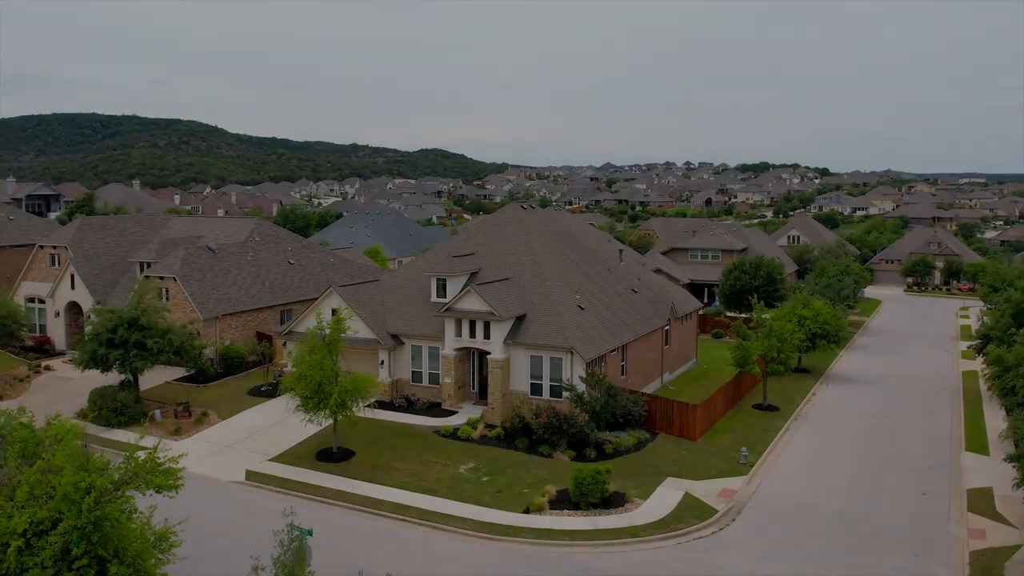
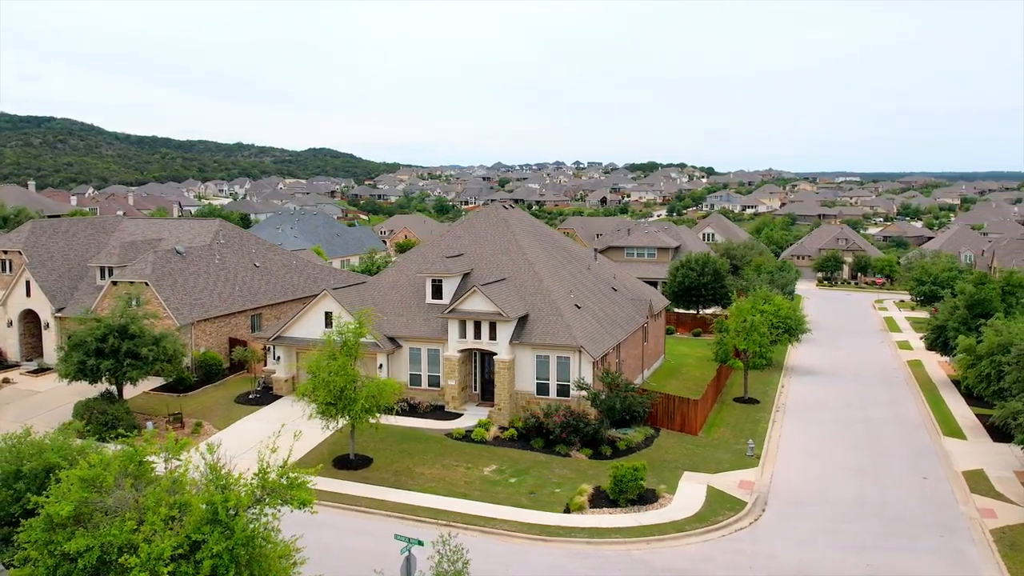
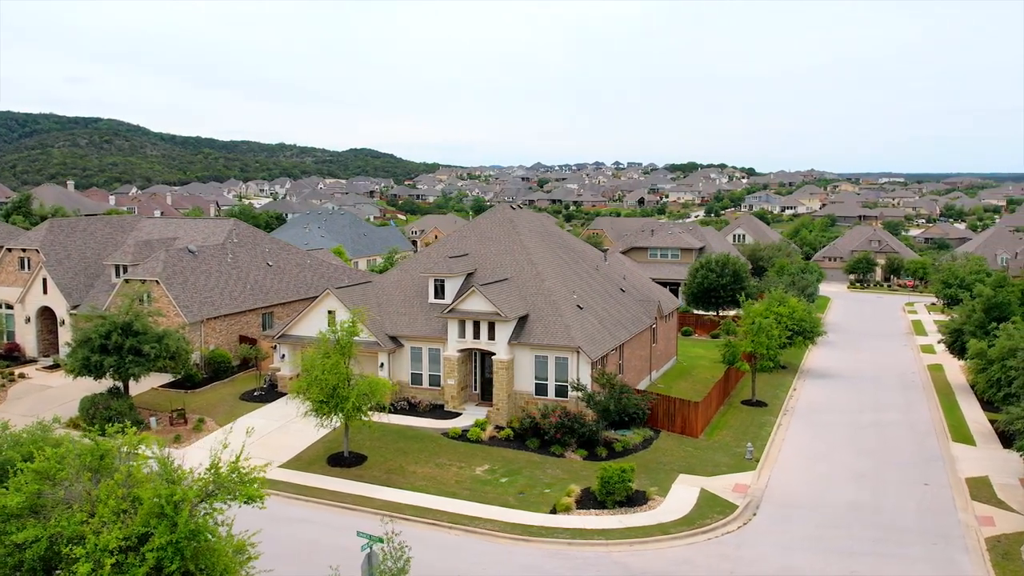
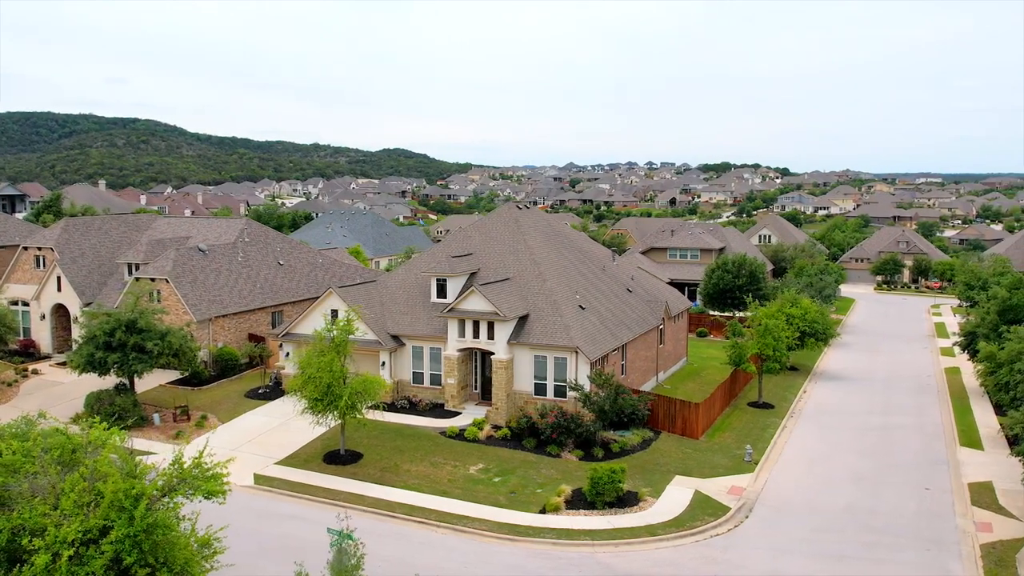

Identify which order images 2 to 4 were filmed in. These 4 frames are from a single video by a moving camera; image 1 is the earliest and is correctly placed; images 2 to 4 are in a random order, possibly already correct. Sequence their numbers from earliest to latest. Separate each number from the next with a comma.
4, 3, 2
